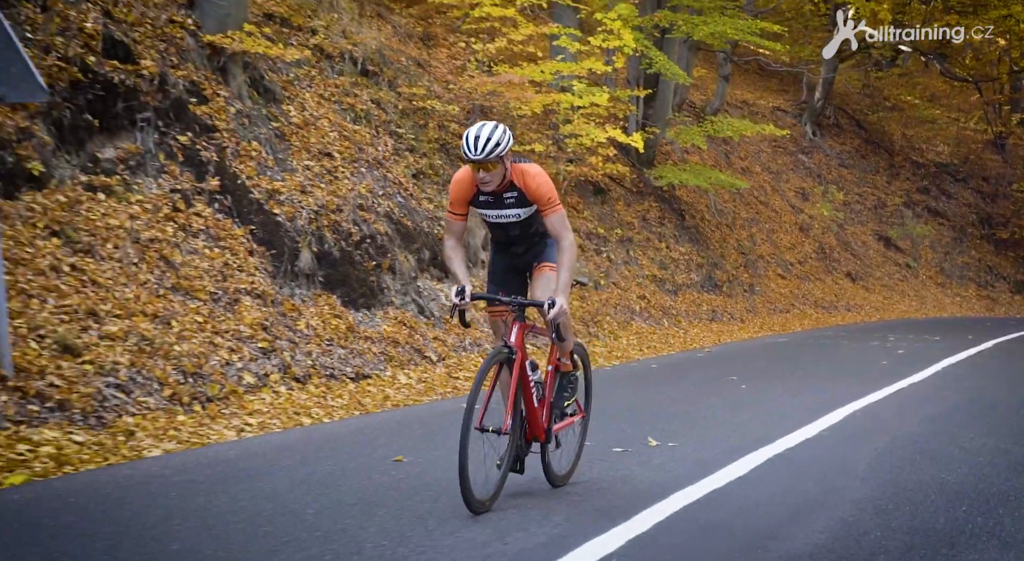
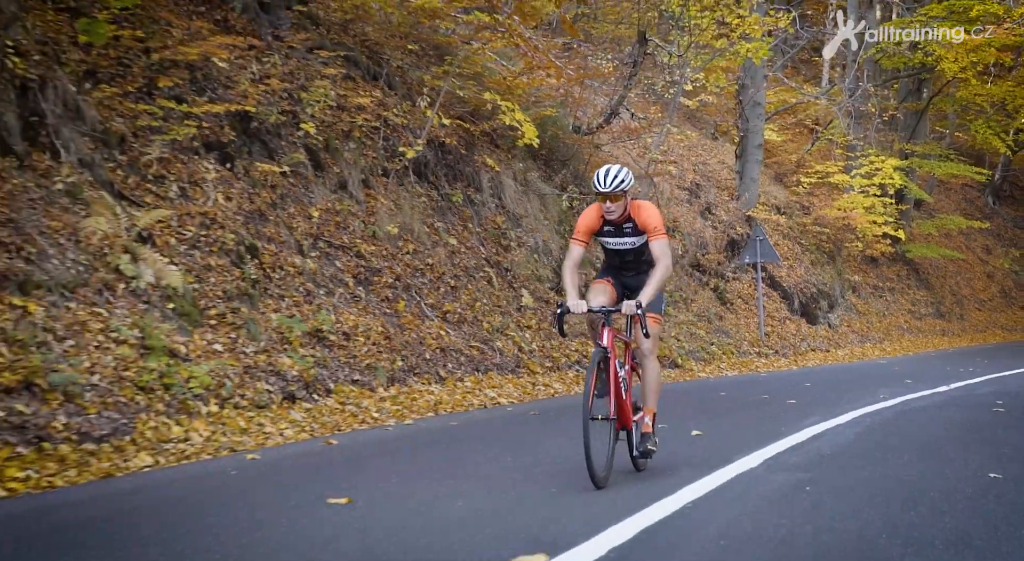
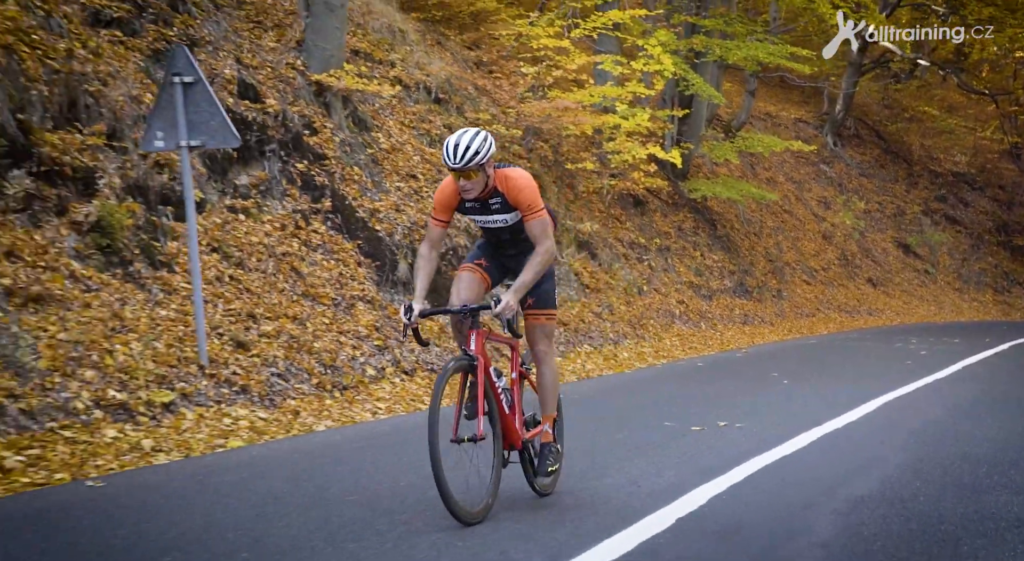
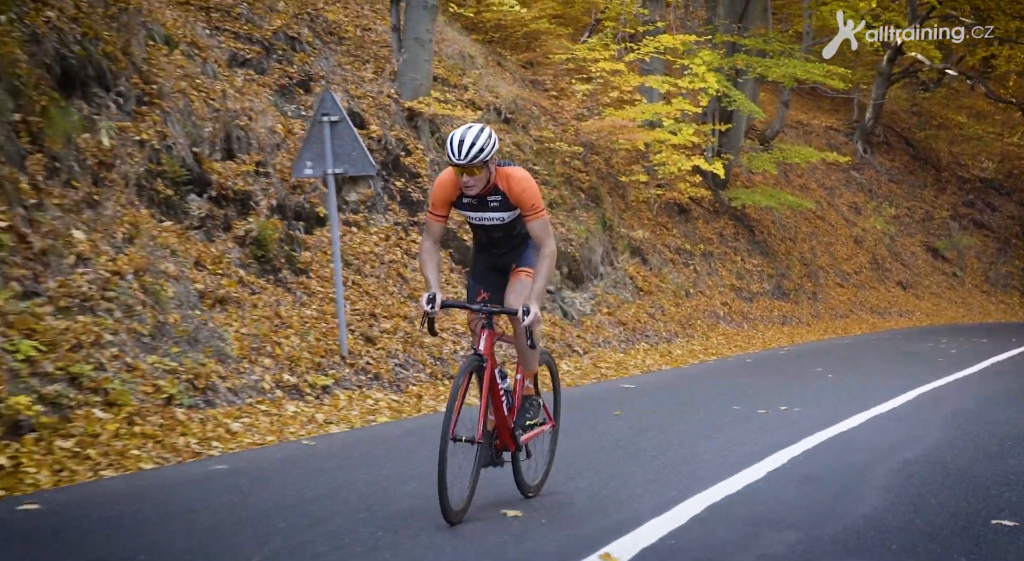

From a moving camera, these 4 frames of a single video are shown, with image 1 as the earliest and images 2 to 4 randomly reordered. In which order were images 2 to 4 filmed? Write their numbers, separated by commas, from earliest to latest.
3, 4, 2
